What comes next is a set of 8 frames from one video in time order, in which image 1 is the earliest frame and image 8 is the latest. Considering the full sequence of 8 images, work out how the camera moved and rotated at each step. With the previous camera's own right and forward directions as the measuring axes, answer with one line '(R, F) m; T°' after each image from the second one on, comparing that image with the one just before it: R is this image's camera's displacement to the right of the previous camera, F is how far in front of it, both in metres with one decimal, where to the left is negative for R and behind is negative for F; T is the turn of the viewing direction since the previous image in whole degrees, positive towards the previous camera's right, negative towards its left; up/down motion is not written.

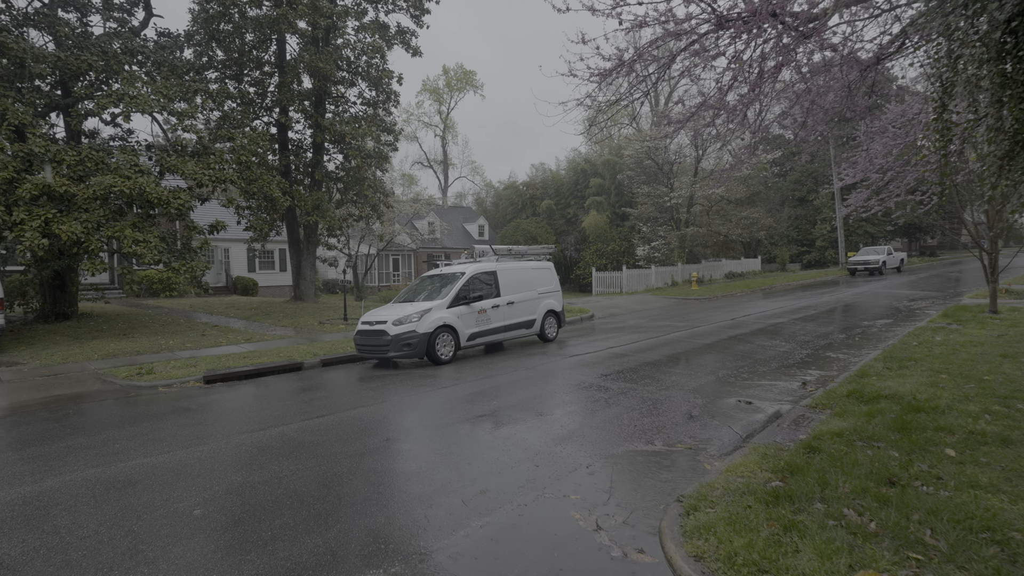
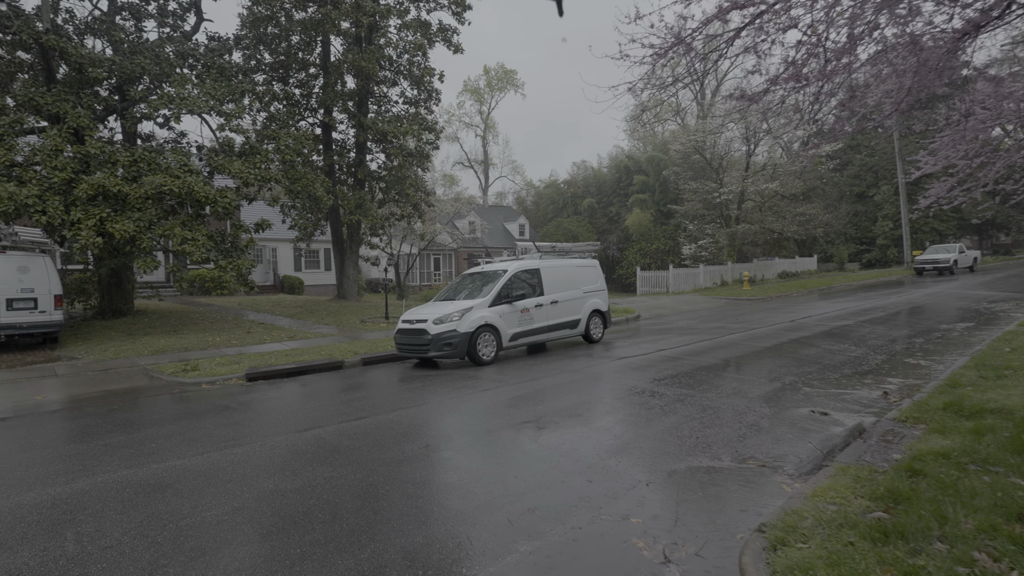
(-0.1, +0.4) m; -4°
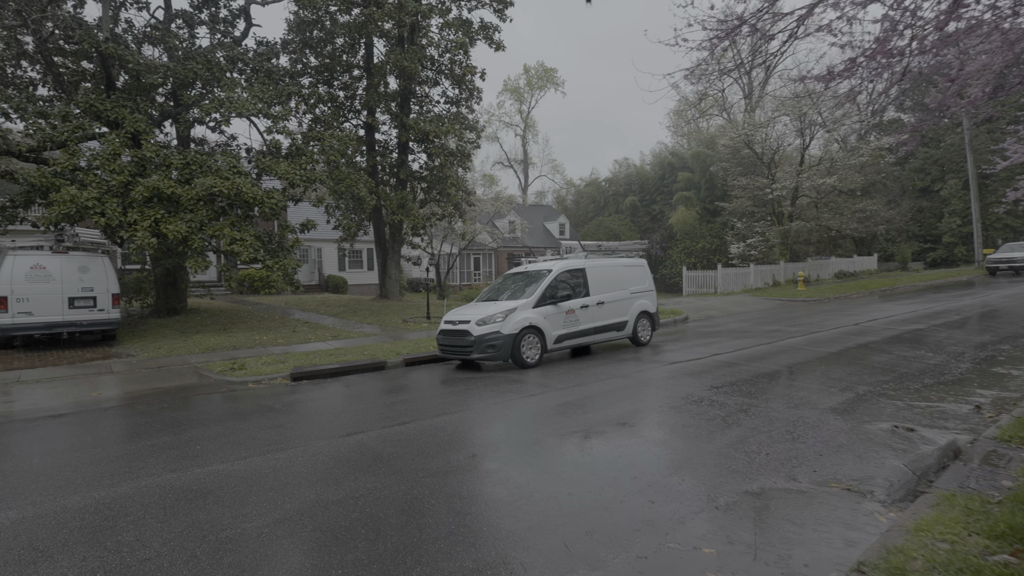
(-0.1, +0.3) m; -4°
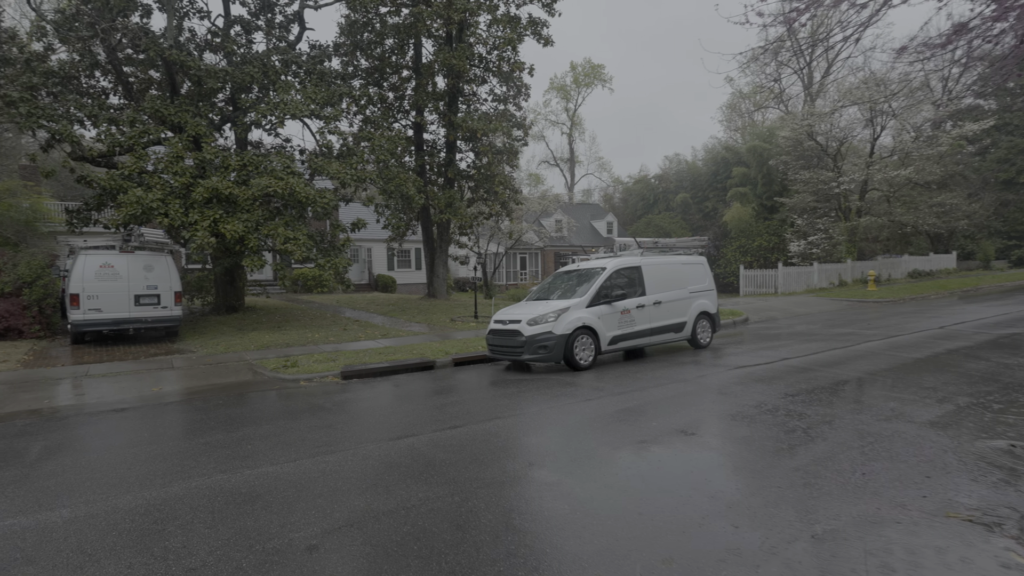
(-0.1, +0.3) m; -5°
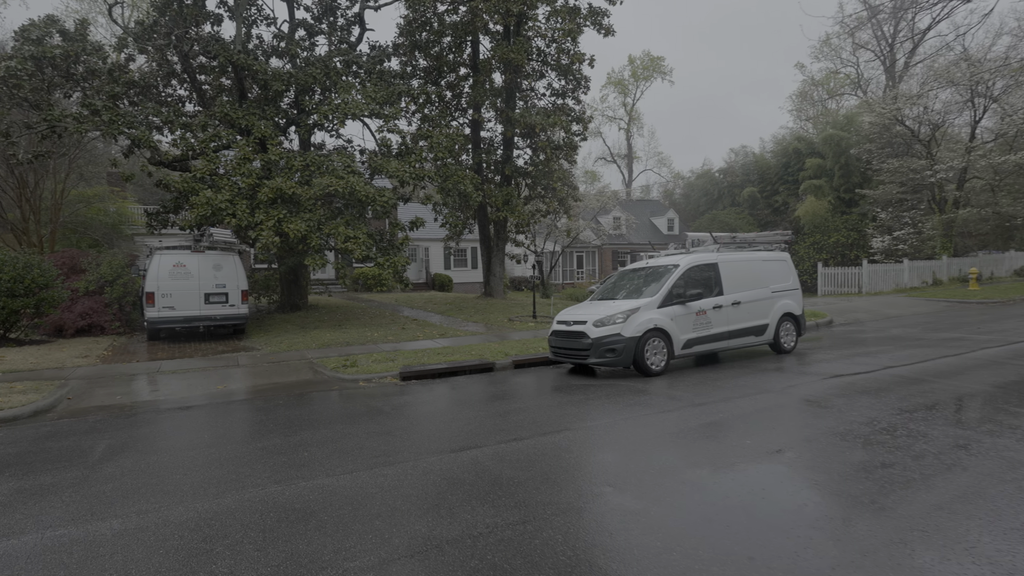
(-0.2, +0.5) m; -6°
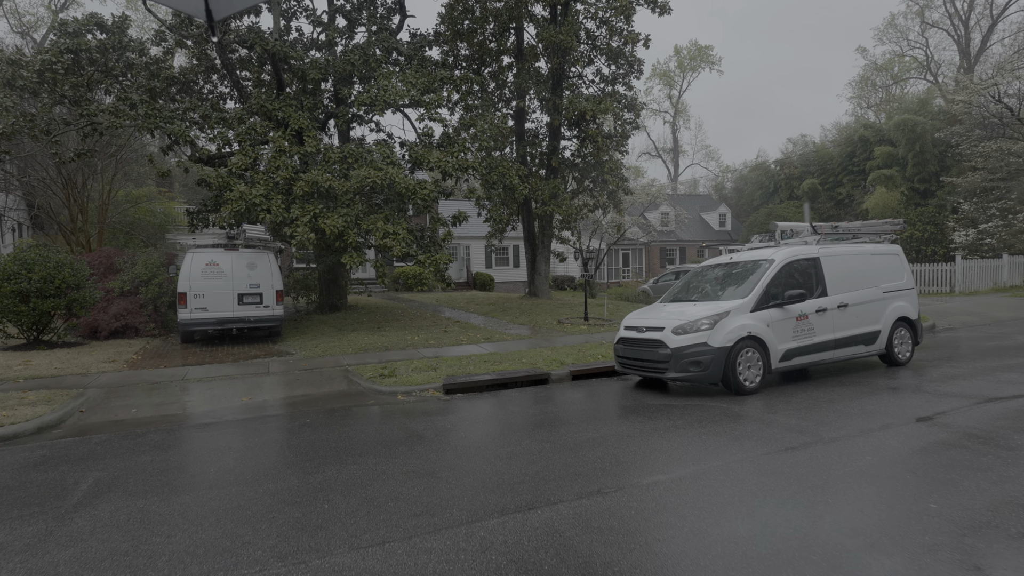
(-0.3, +1.1) m; -4°
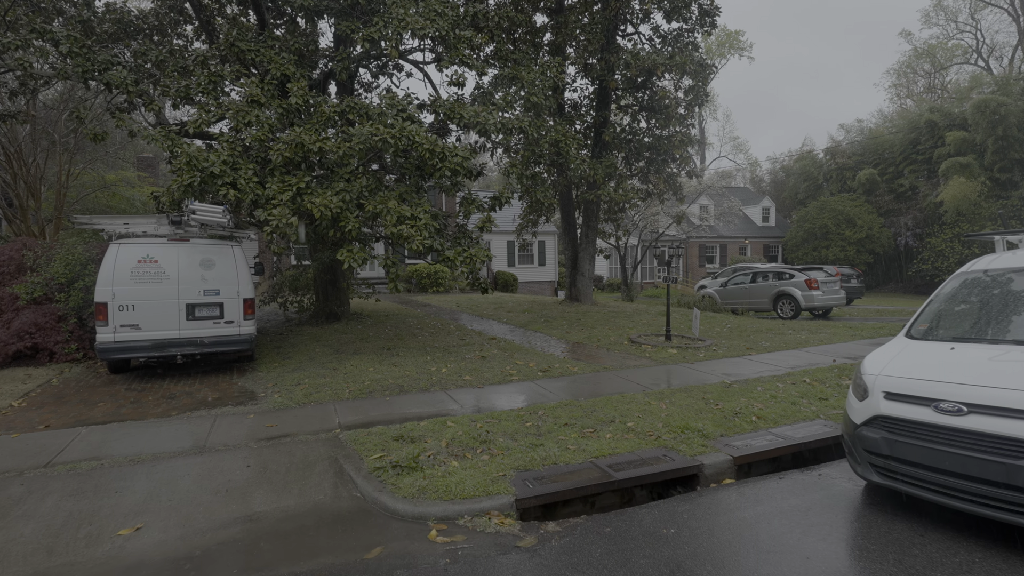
(-0.9, +3.5) m; -1°
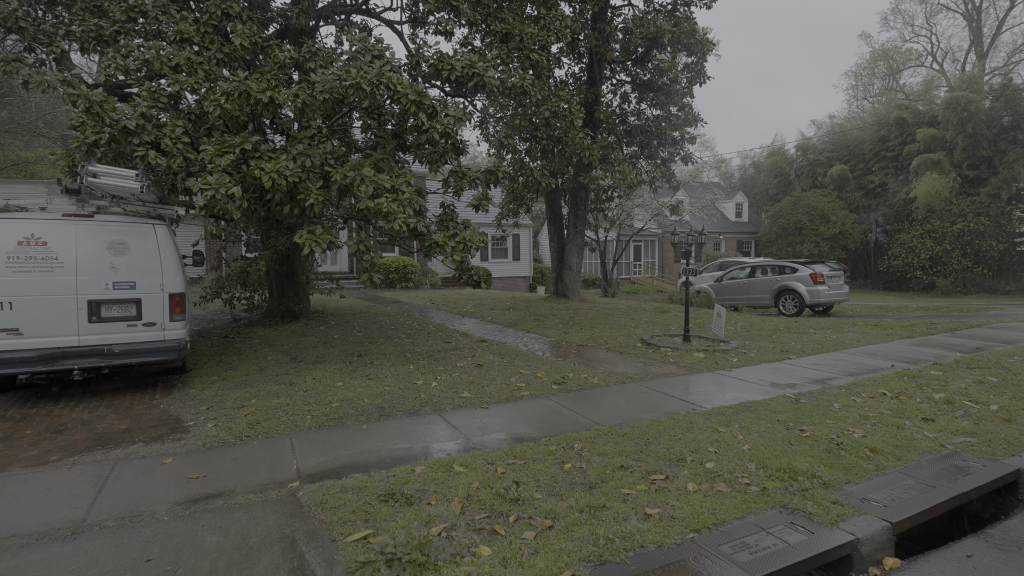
(-0.5, +1.6) m; +4°
